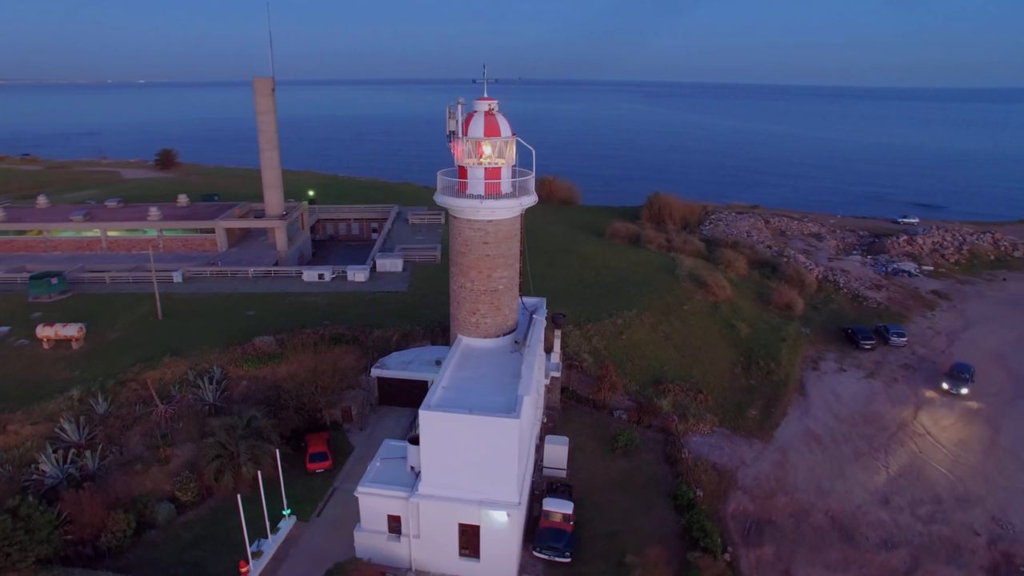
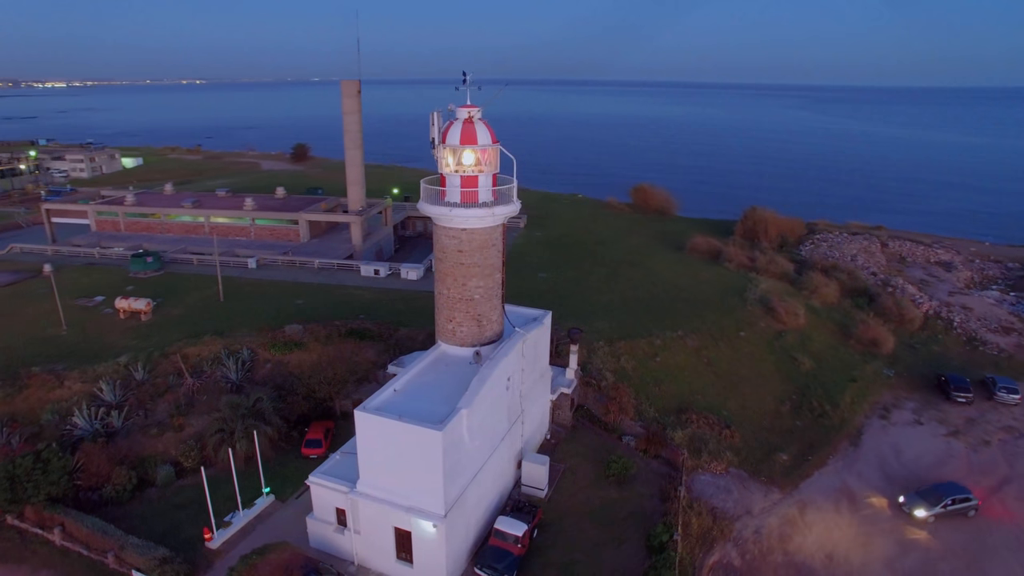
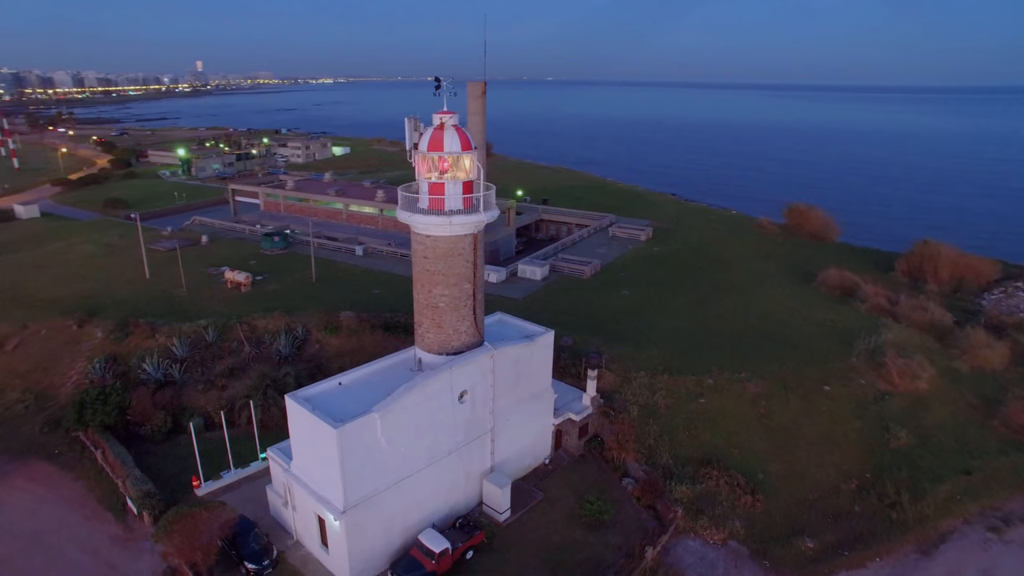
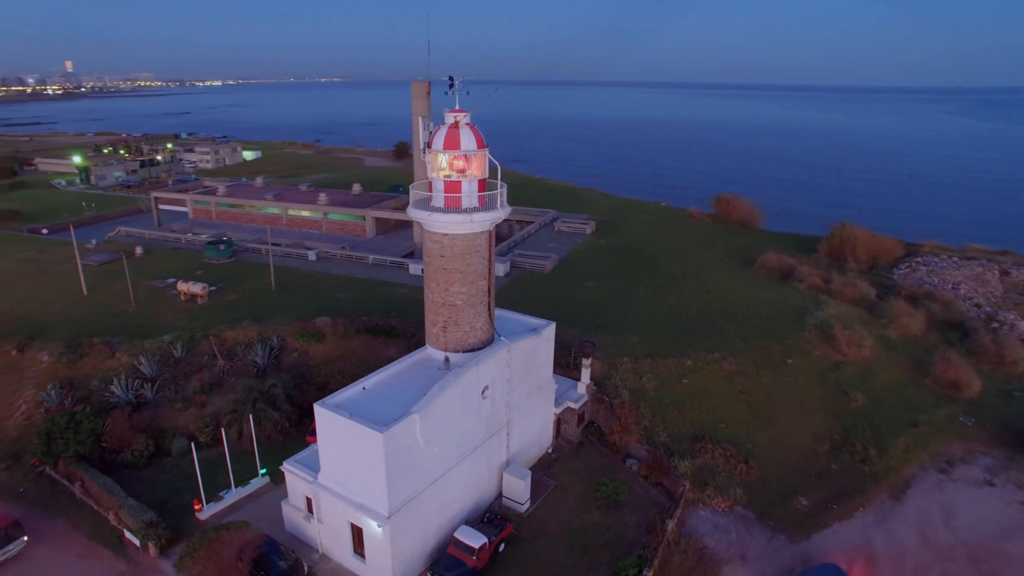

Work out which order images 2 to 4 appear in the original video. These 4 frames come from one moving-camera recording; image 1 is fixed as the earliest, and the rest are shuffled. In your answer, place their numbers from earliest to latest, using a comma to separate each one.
2, 4, 3
